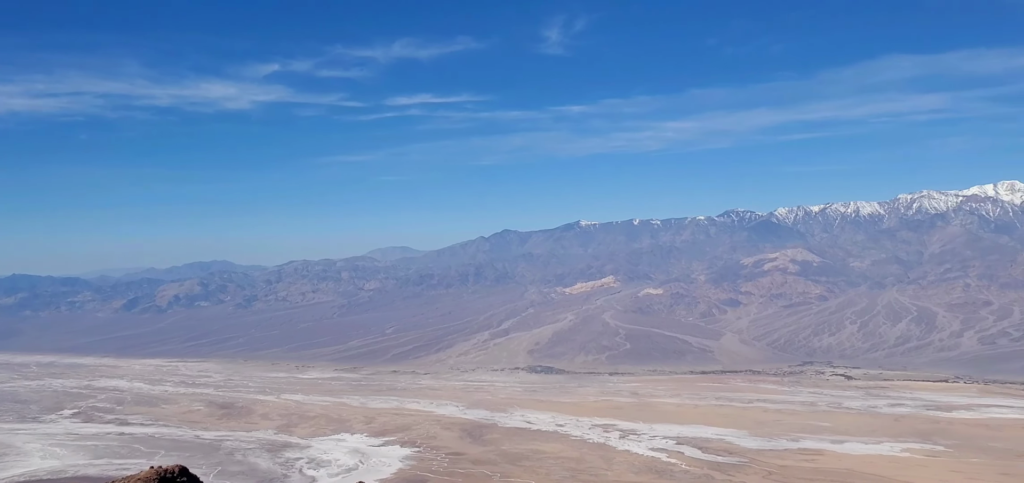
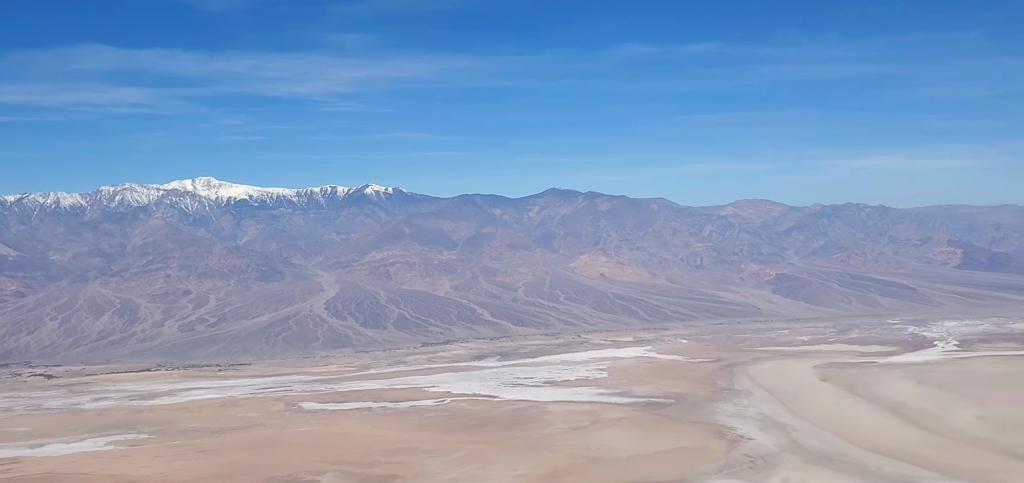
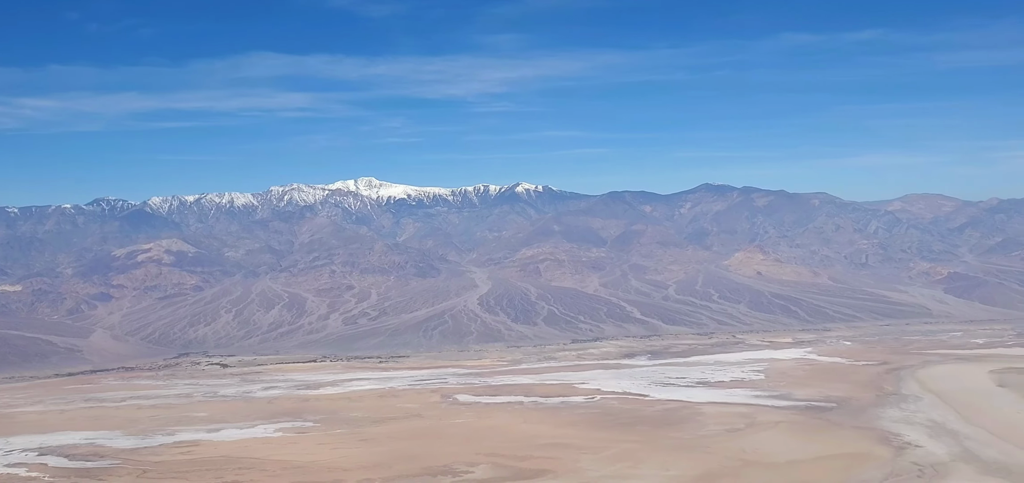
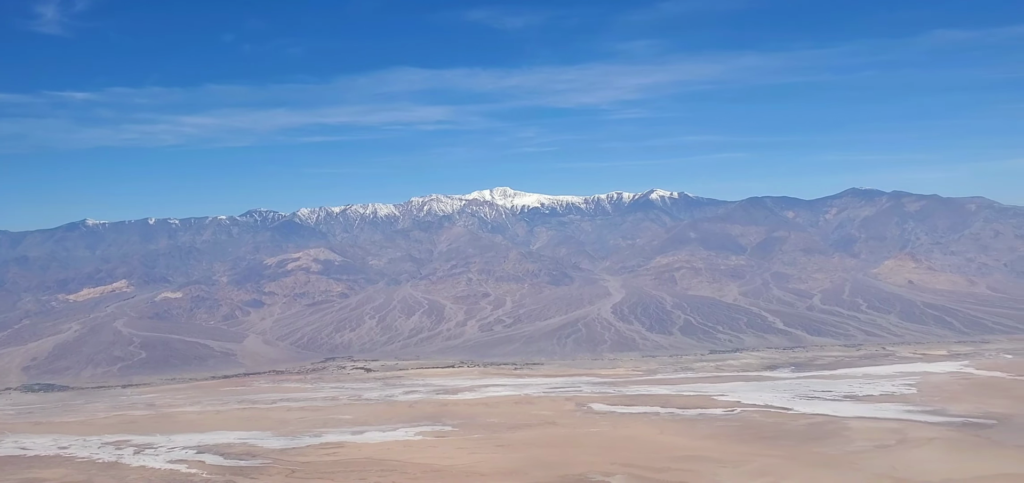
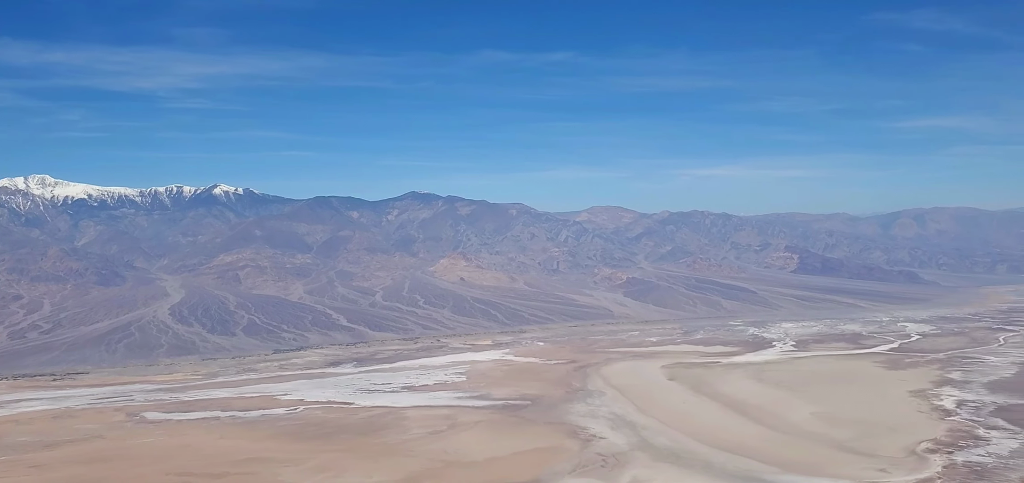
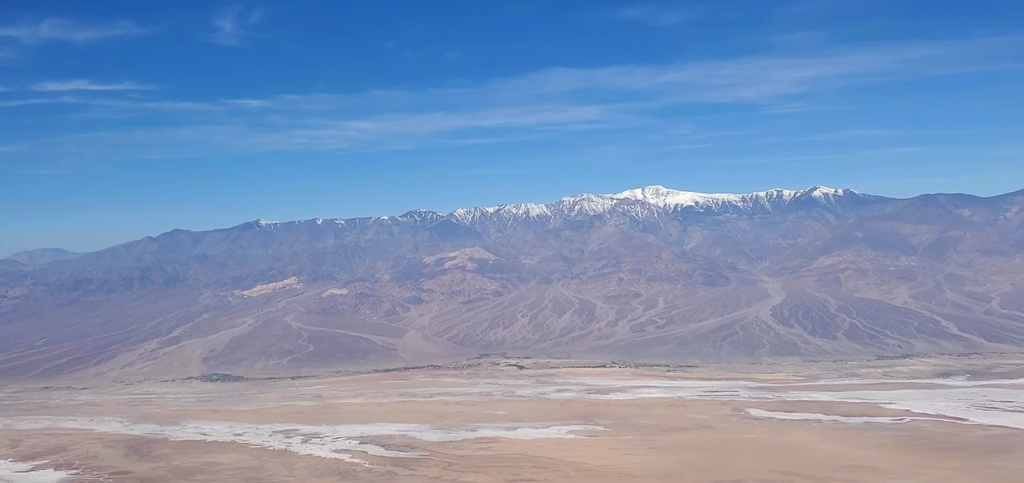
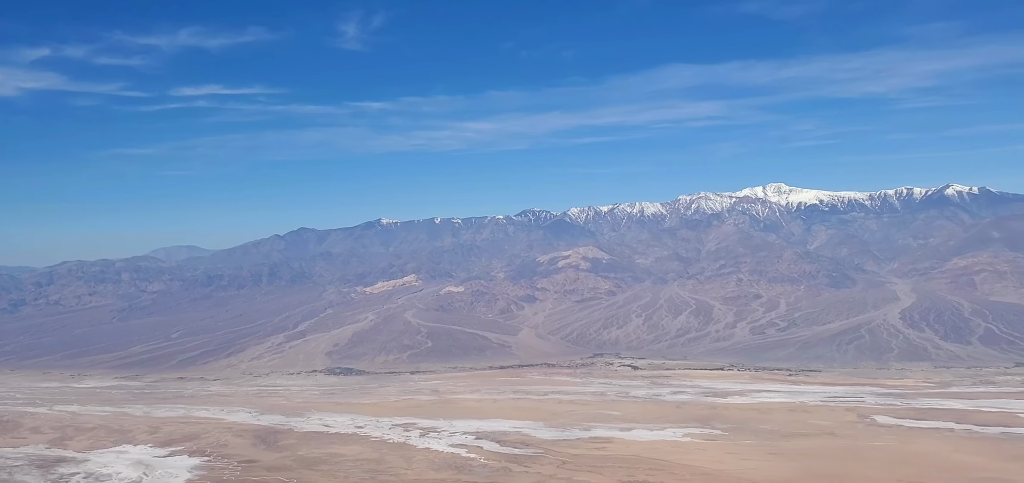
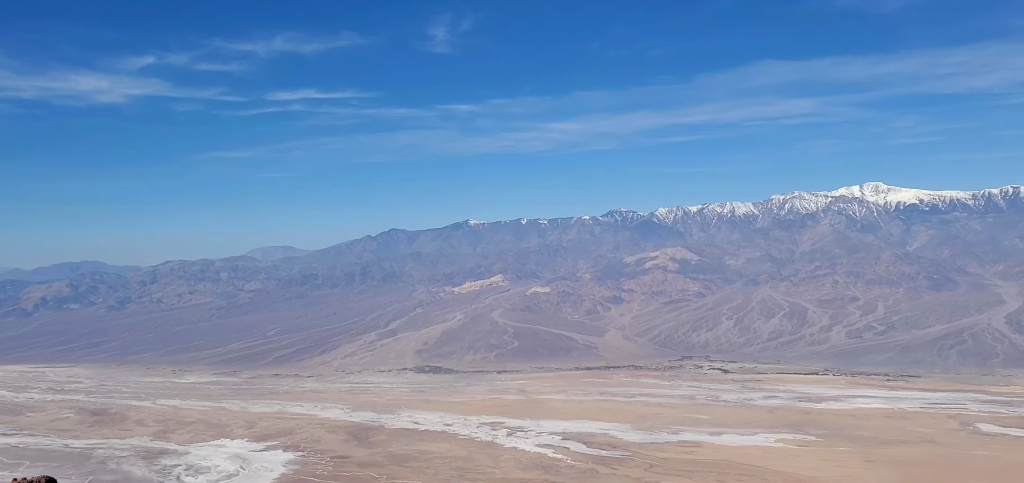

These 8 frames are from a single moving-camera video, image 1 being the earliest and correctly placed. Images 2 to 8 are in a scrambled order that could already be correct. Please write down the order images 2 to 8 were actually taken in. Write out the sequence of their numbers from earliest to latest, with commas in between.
8, 7, 6, 4, 3, 2, 5
